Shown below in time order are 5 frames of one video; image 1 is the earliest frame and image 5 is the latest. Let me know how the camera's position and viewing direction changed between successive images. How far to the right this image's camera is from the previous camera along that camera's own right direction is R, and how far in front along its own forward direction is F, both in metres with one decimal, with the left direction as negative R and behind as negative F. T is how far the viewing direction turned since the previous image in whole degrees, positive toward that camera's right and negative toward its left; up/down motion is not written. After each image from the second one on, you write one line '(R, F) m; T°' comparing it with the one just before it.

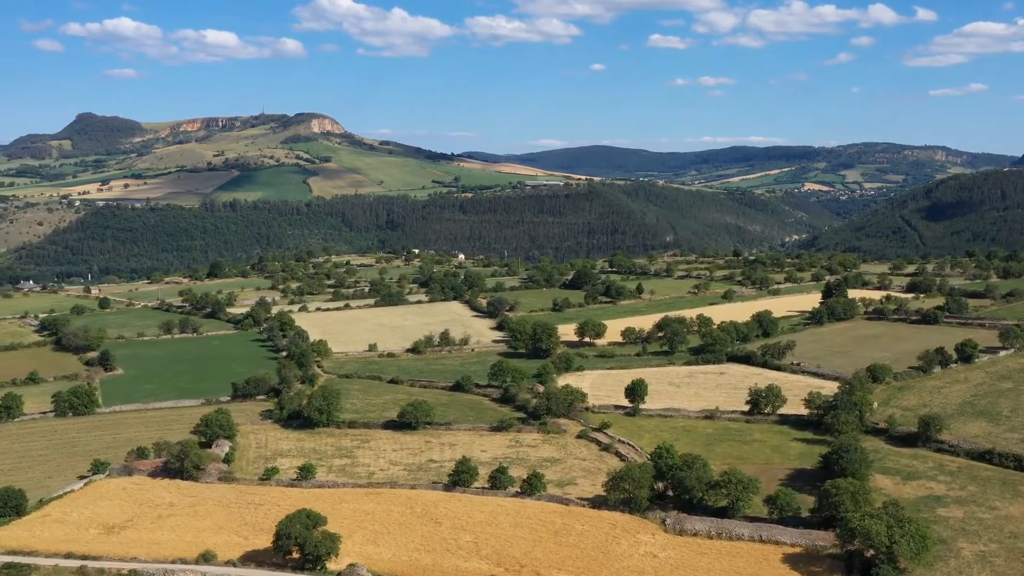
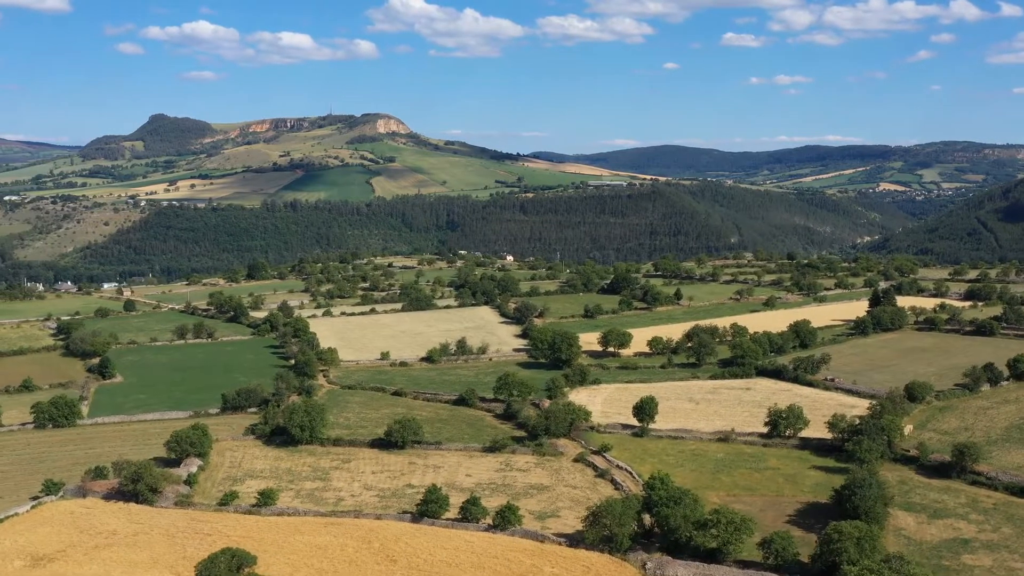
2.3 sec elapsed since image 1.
(+2.4, +2.3) m; -4°
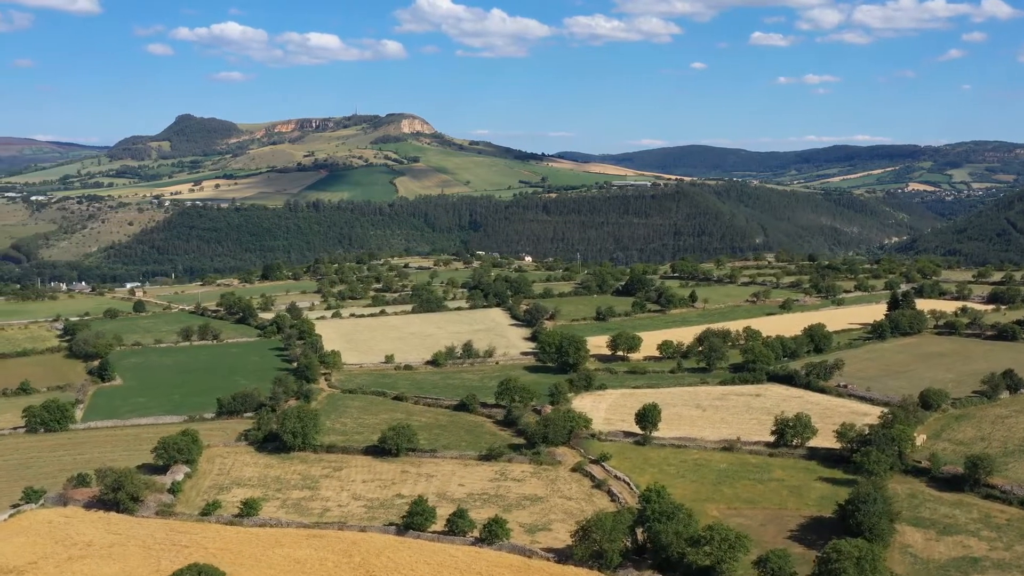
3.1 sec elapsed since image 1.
(+0.9, +0.8) m; -1°
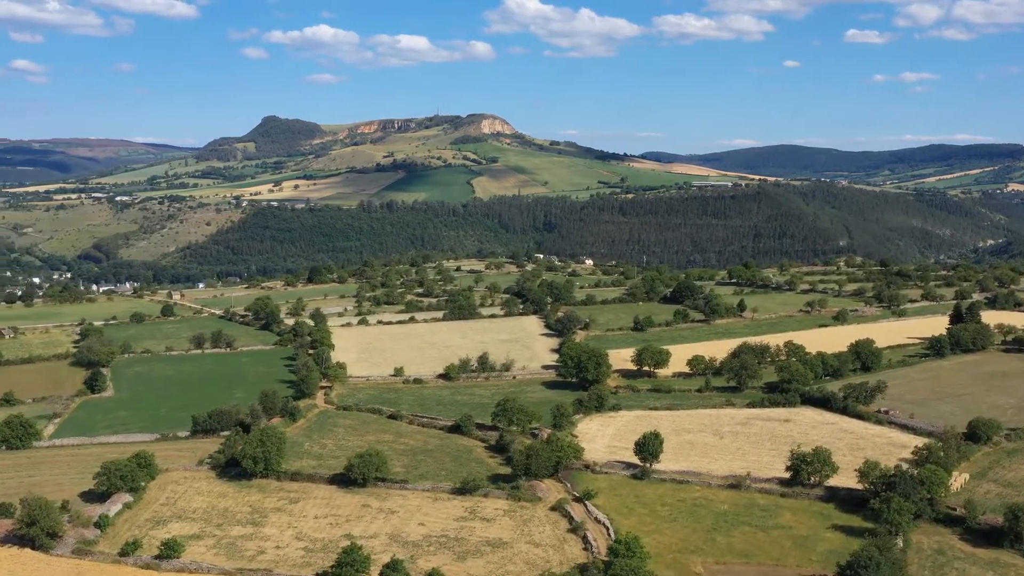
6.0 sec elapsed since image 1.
(+3.3, +3.1) m; -4°
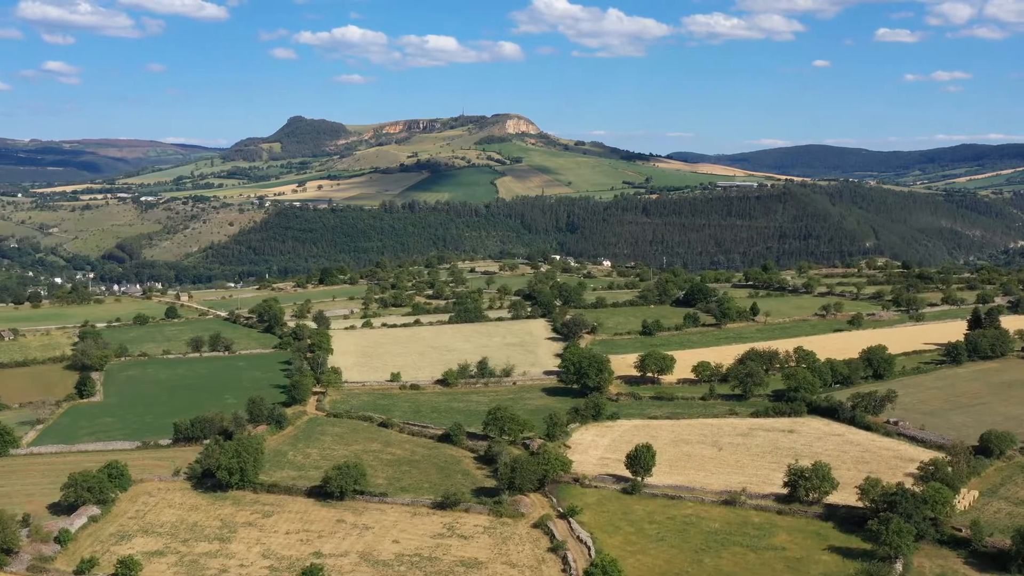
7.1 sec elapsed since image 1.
(+1.3, +1.1) m; -1°
